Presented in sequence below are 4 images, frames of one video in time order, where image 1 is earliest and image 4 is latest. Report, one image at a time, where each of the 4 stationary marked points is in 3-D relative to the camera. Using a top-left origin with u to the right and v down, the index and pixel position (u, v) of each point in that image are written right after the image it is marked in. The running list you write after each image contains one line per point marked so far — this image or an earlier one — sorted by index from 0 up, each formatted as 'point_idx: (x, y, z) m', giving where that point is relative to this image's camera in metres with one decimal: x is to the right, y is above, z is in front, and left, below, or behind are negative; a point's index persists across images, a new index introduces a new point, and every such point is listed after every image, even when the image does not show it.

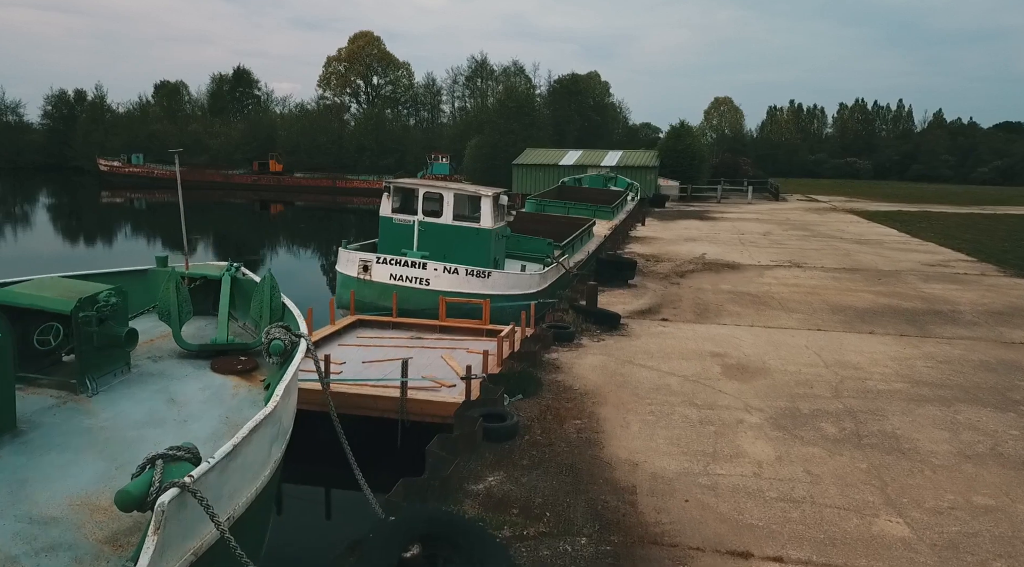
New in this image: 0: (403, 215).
0: (-1.9, +1.2, +12.4) m
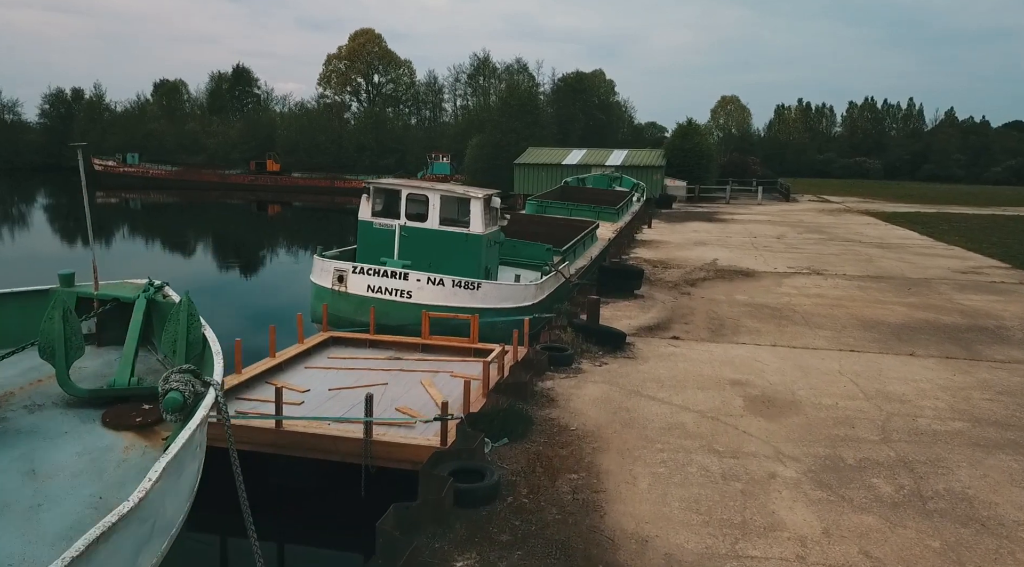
0: (-2.0, +1.0, +11.2) m
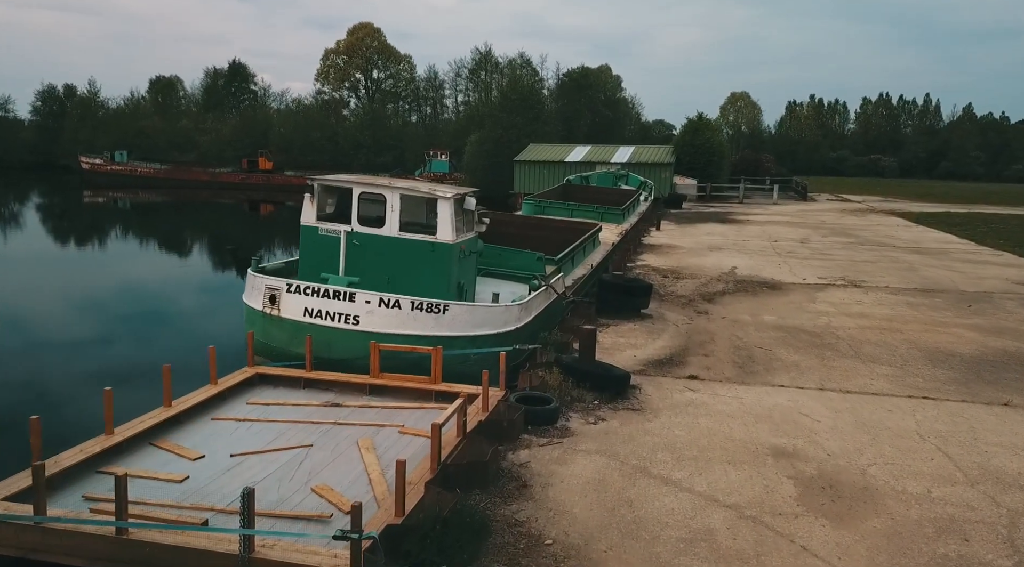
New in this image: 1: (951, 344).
0: (-2.3, +0.8, +9.1) m
1: (+5.6, -0.8, +9.0) m
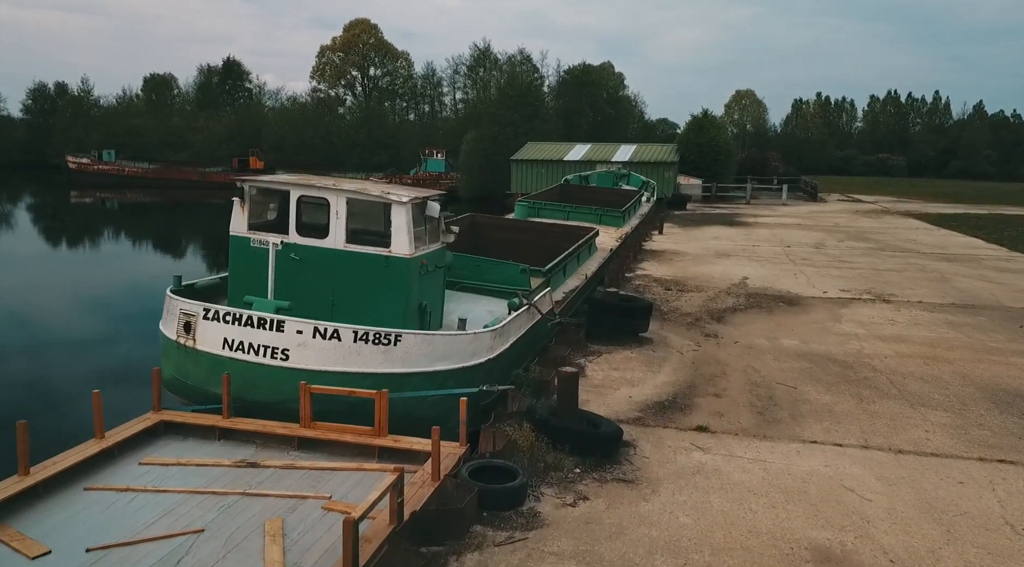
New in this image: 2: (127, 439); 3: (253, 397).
0: (-2.6, +0.5, +7.6) m
1: (+5.3, -1.0, +7.4) m
2: (-3.3, -1.3, +6.0) m
3: (-2.4, -1.0, +6.6) m
